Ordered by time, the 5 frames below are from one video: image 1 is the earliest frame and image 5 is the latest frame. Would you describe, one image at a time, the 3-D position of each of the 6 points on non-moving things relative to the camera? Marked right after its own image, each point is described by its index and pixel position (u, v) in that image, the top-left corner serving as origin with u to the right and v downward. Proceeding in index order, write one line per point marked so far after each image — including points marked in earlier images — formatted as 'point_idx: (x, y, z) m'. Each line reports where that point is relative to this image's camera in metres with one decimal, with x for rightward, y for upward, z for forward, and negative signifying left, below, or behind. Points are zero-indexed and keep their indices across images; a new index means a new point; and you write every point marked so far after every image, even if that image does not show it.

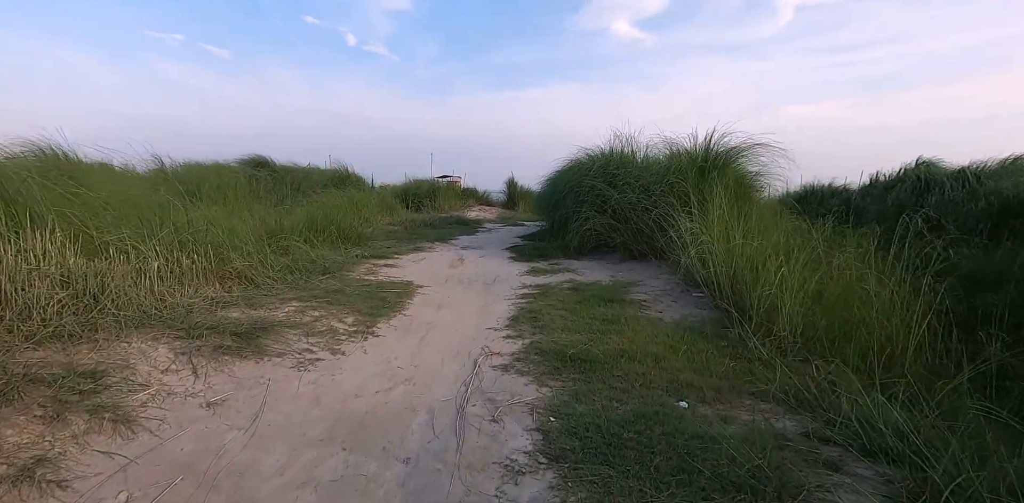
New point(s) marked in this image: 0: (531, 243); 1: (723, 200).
0: (+0.3, +0.1, +8.7) m
1: (+2.3, +0.5, +5.7) m
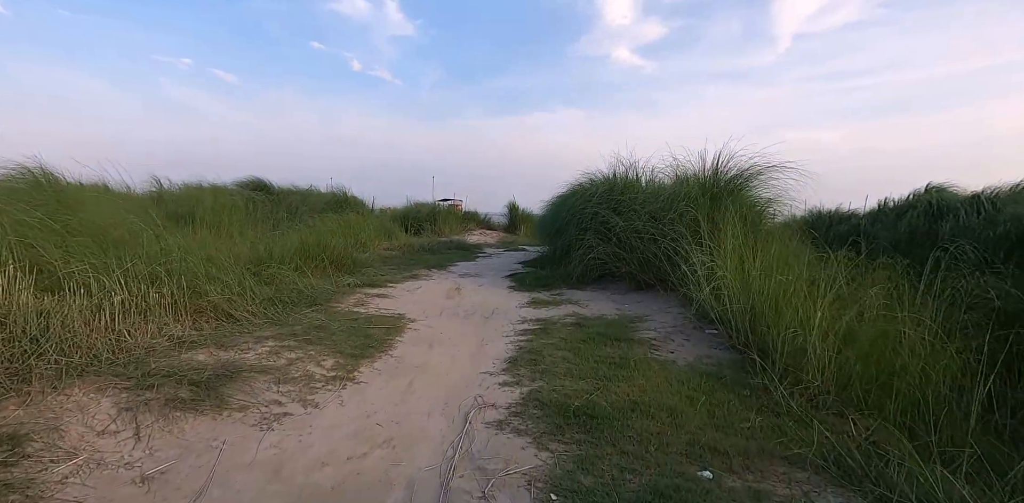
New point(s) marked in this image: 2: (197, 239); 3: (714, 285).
0: (+0.3, -0.3, +8.4) m
1: (+2.3, +0.2, +5.4) m
2: (-4.5, +0.1, +7.6) m
3: (+1.8, -0.3, +4.7) m
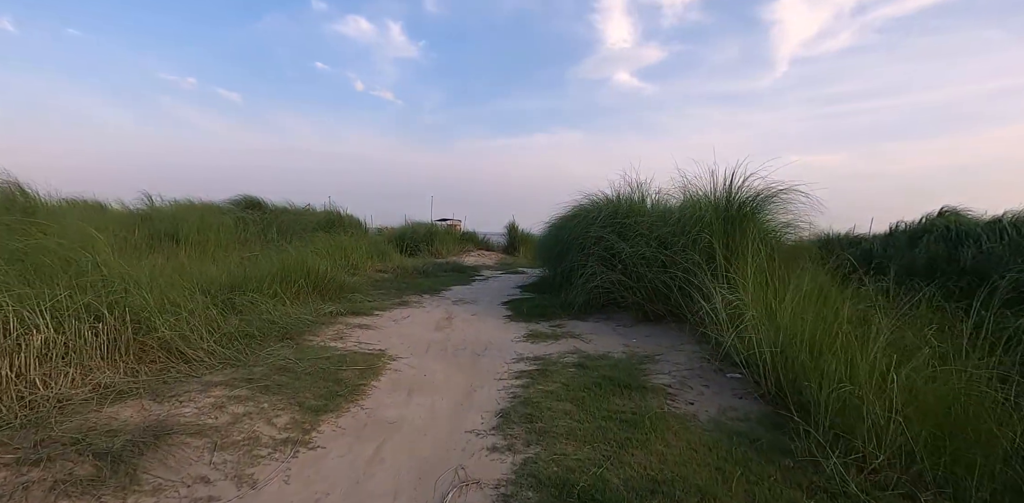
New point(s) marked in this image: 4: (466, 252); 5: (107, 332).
0: (+0.3, -0.7, +7.8) m
1: (+2.2, -0.1, +4.8) m
2: (-4.6, -0.2, +7.0) m
3: (+1.8, -0.6, +4.1) m
4: (-1.7, 0.0, +19.9) m
5: (-2.7, -0.5, +3.5) m
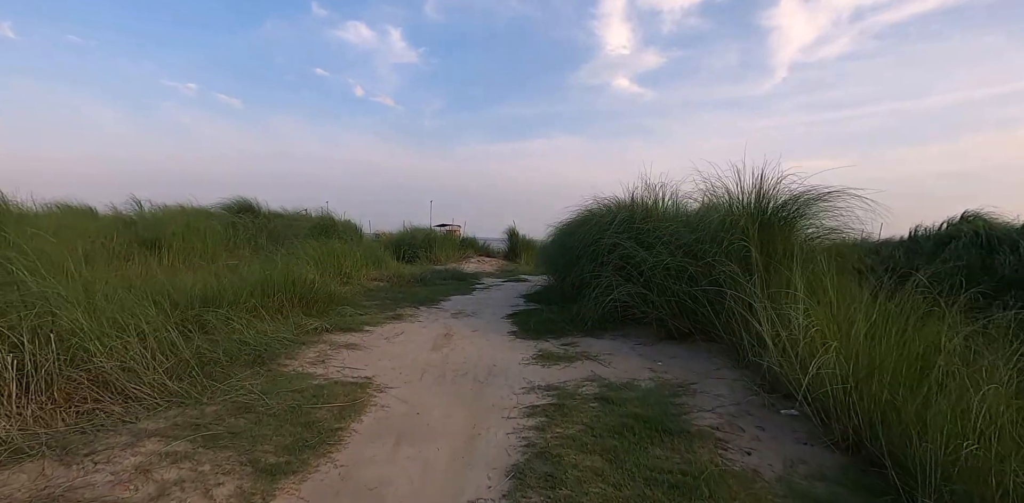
0: (+0.3, -0.8, +7.1) m
1: (+2.3, -0.2, +4.2) m
2: (-4.5, -0.3, +6.3) m
3: (+1.8, -0.6, +3.5) m
4: (-1.7, -0.3, +19.2) m
5: (-2.6, -0.6, +2.8) m
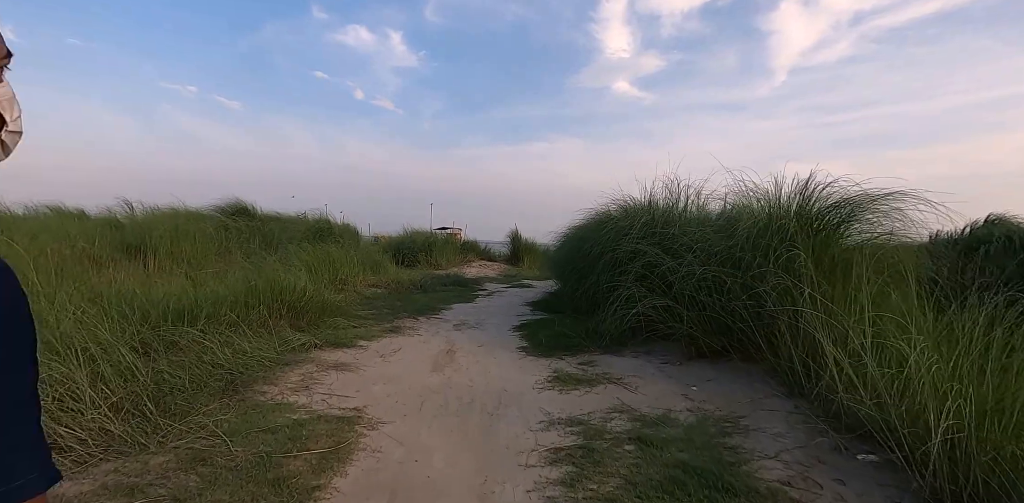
0: (+0.4, -0.9, +6.5) m
1: (+2.4, -0.2, +3.6) m
2: (-4.4, -0.4, +5.8) m
3: (+1.9, -0.7, +2.9) m
4: (-1.6, -0.4, +18.6) m
5: (-2.5, -0.7, +2.2) m
